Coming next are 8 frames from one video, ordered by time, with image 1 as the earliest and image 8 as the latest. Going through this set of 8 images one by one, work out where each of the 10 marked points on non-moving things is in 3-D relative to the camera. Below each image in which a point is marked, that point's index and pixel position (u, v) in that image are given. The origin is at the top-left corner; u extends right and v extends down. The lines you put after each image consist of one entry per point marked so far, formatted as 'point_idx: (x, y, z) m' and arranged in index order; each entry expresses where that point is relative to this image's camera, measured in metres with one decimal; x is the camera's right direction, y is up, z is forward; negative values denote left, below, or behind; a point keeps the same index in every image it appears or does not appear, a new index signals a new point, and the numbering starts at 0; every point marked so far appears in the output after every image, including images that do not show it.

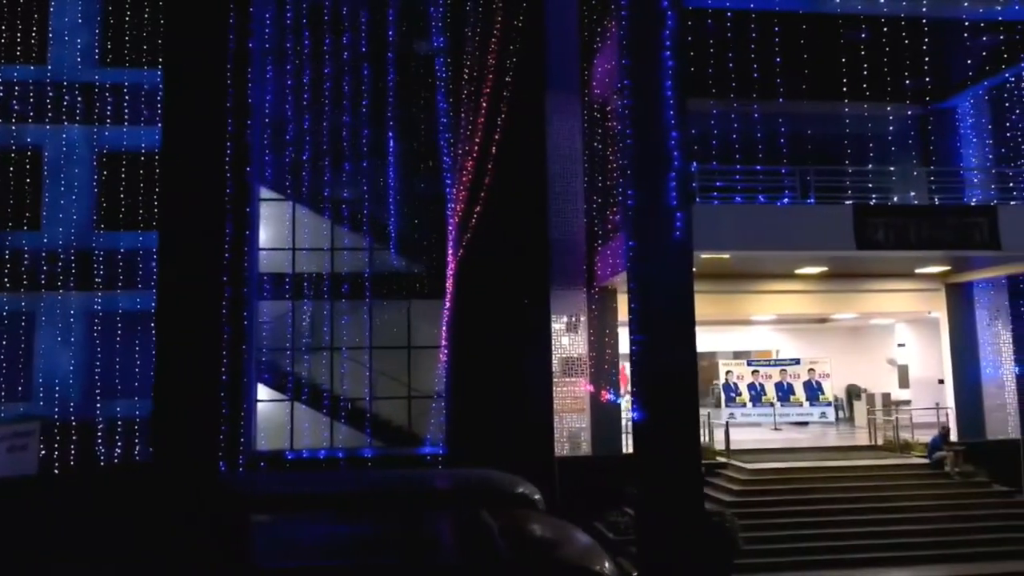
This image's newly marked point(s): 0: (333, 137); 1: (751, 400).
0: (-3.0, +2.5, +12.3) m
1: (+5.7, -2.7, +17.5) m
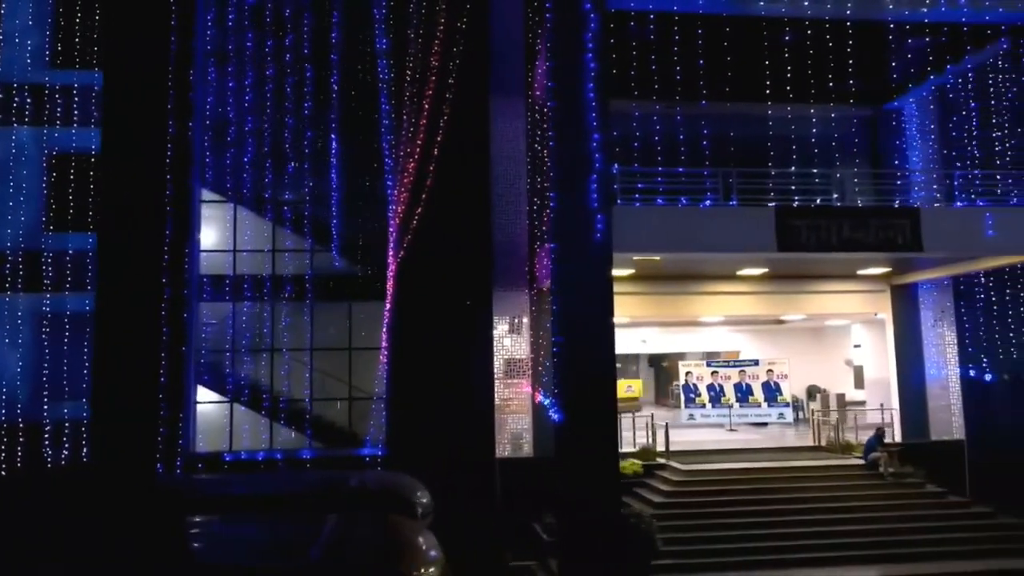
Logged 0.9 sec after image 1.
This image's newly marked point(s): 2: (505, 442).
0: (-3.9, +2.5, +12.3) m
1: (+4.7, -2.7, +17.5) m
2: (-0.1, -2.5, +12.1) m
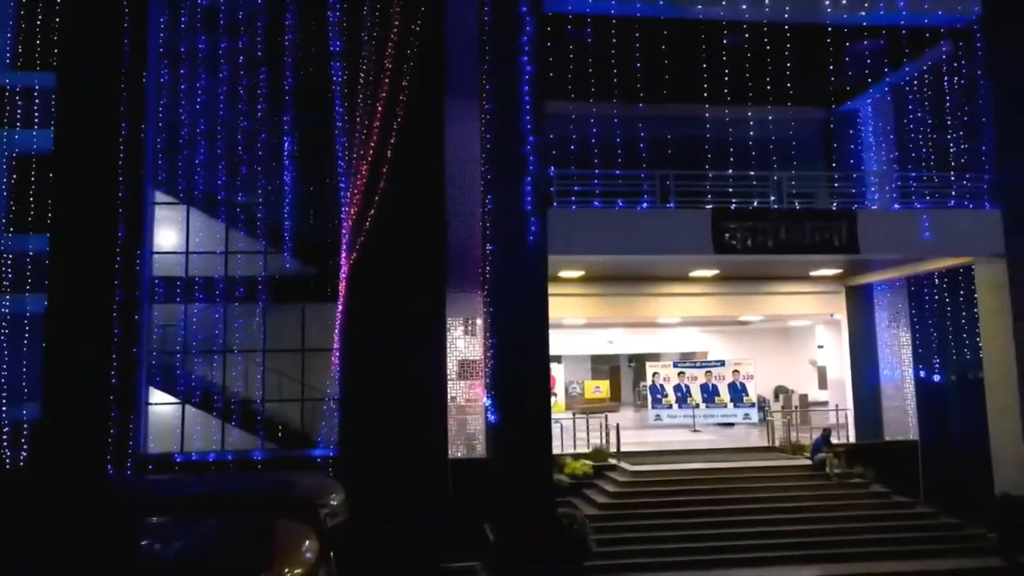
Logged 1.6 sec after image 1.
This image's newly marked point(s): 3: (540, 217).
0: (-4.7, +2.5, +12.3) m
1: (+3.9, -2.7, +17.5) m
2: (-0.9, -2.5, +12.1) m
3: (+0.3, +0.9, +9.0) m
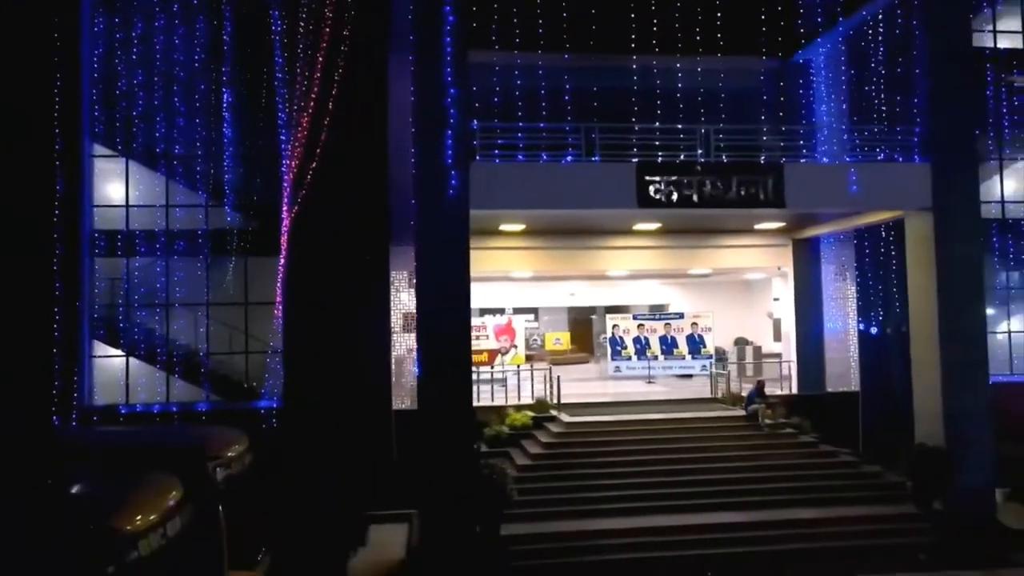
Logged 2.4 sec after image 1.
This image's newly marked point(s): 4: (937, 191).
0: (-5.7, +3.2, +12.2) m
1: (+3.0, -1.6, +17.7) m
2: (-1.8, -1.8, +12.3) m
3: (-0.6, +1.4, +9.0) m
4: (+5.5, +1.3, +9.6) m
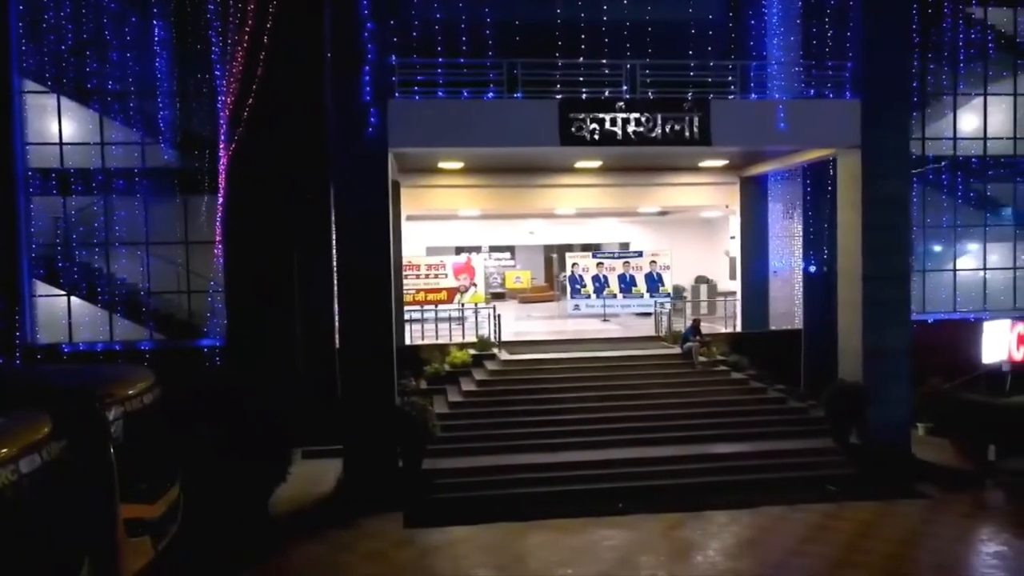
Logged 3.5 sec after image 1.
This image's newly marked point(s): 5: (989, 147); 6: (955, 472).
0: (-6.6, +4.2, +11.8) m
1: (+2.0, -0.1, +17.8) m
2: (-2.8, -0.7, +12.4) m
3: (-1.6, +2.2, +8.9) m
4: (+4.5, +2.0, +9.5) m
5: (+8.9, +2.6, +13.8) m
6: (+5.7, -2.3, +9.5) m
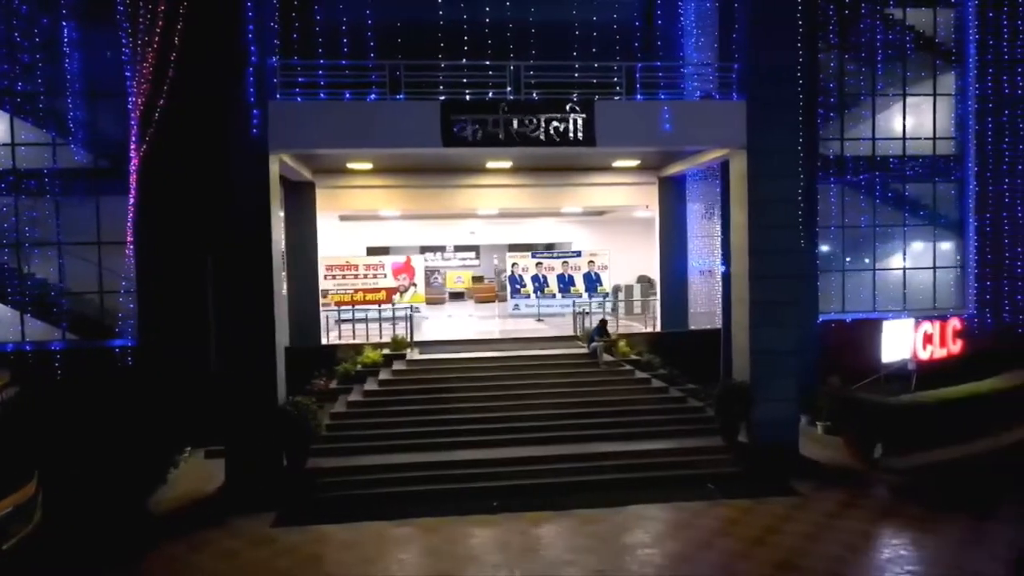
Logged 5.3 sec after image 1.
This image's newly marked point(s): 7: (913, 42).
0: (-8.1, +4.2, +11.9) m
1: (+0.5, -0.1, +17.9) m
2: (-4.2, -0.7, +12.4) m
3: (-3.0, +2.2, +8.9) m
4: (+3.1, +2.0, +9.5) m
5: (+7.4, +2.6, +13.9) m
6: (+4.2, -2.3, +9.6) m
7: (+7.5, +4.6, +13.8) m
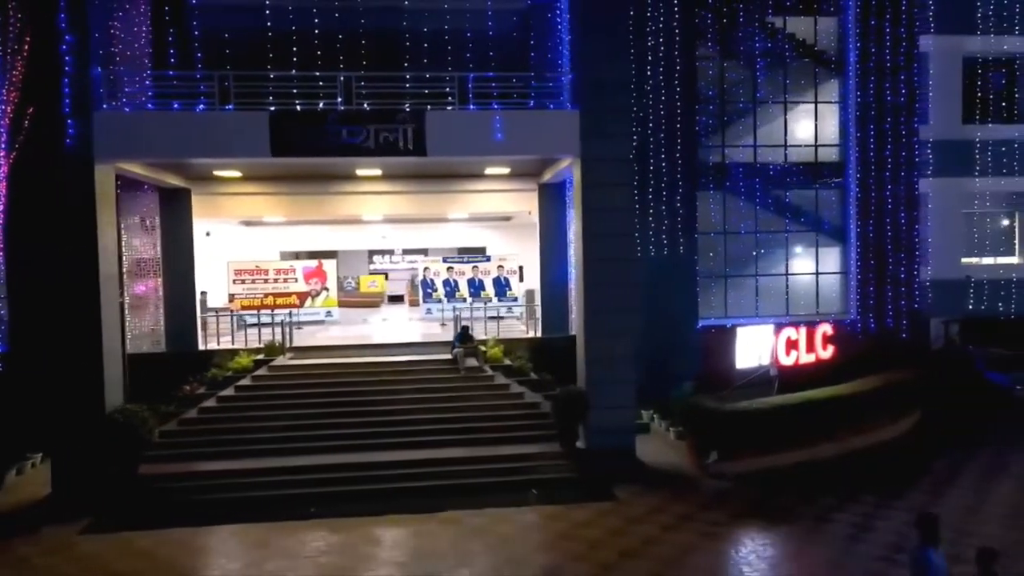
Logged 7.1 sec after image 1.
0: (-10.2, +4.1, +11.9) m
1: (-1.7, -0.2, +18.0) m
2: (-6.4, -0.8, +12.5) m
3: (-5.1, +2.1, +9.0) m
4: (+0.9, +1.9, +9.6) m
5: (+5.3, +2.5, +14.1) m
6: (+2.1, -2.4, +9.7) m
7: (+5.3, +4.5, +14.0) m
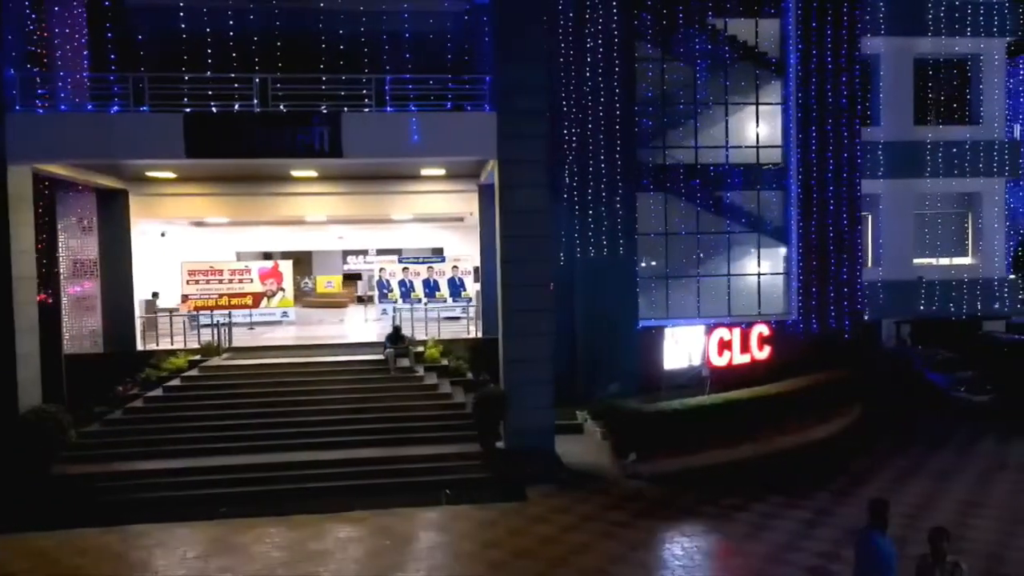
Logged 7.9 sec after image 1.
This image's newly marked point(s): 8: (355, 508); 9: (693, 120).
0: (-11.3, +4.1, +11.9) m
1: (-2.8, -0.2, +18.0) m
2: (-7.5, -0.9, +12.5) m
3: (-6.2, +2.0, +9.0) m
4: (-0.1, +1.9, +9.7) m
5: (+4.2, +2.5, +14.1) m
6: (+1.0, -2.5, +9.8) m
7: (+4.2, +4.5, +14.0) m
8: (-1.8, -2.6, +8.8) m
9: (+3.4, +3.2, +14.0) m
